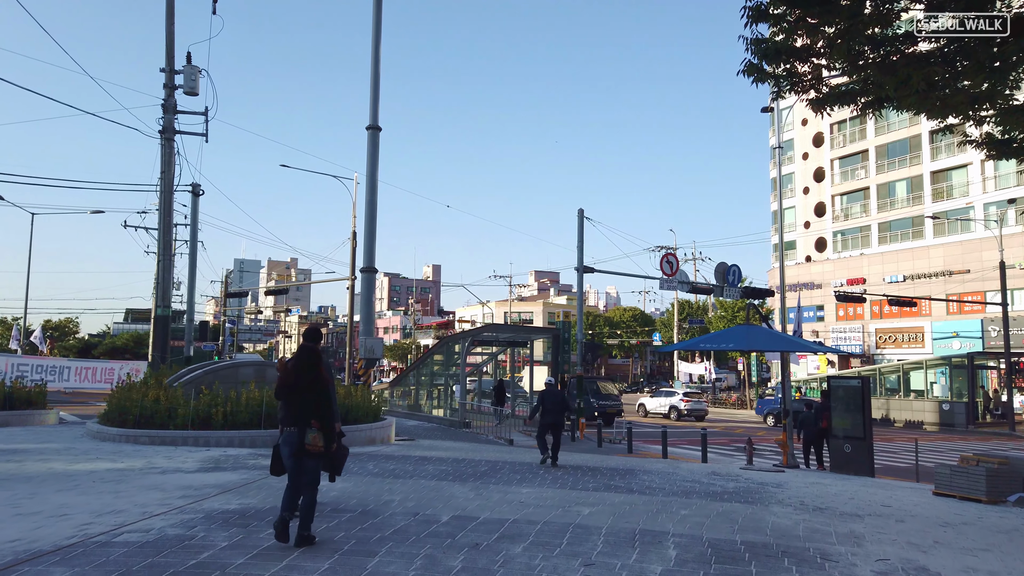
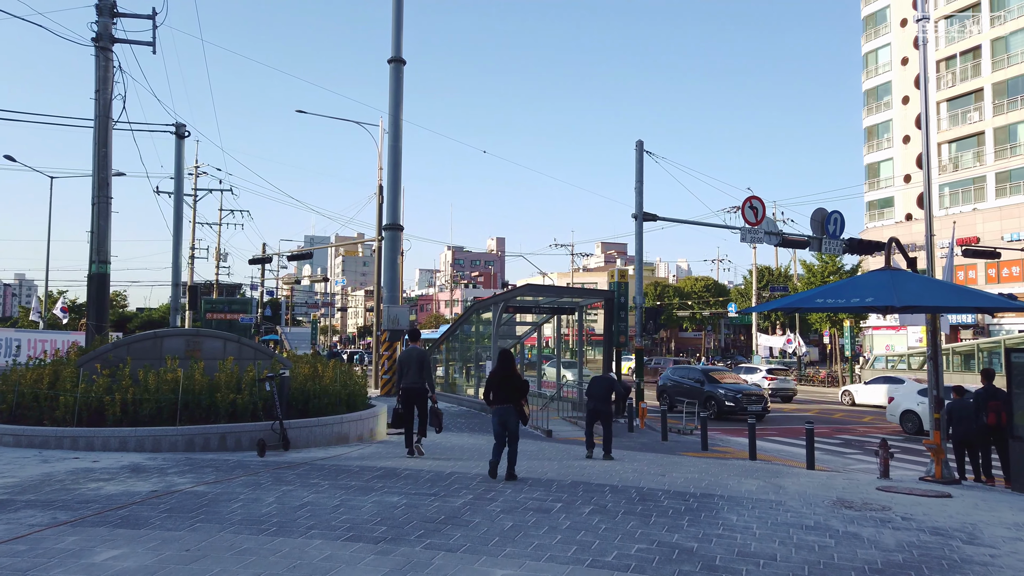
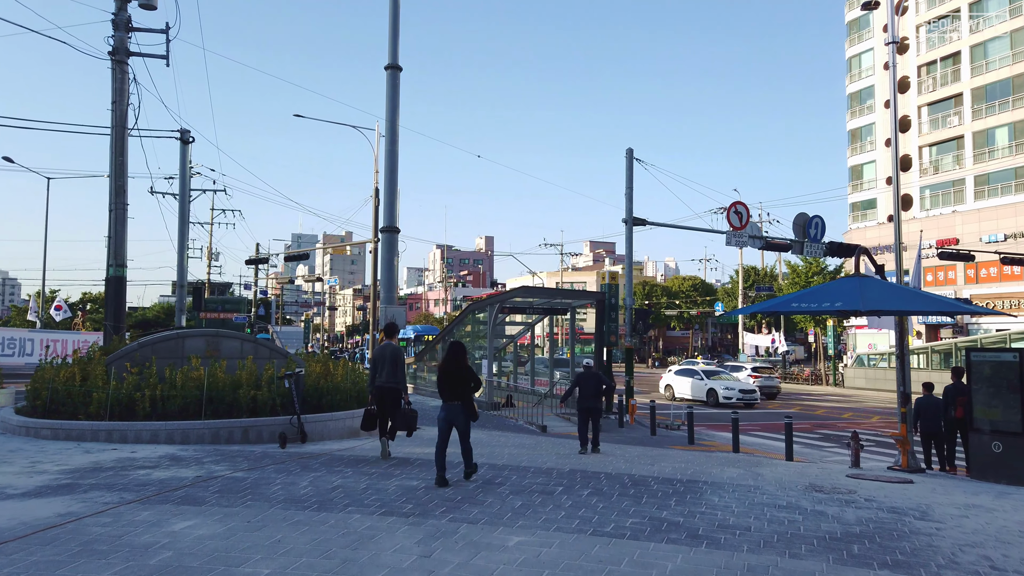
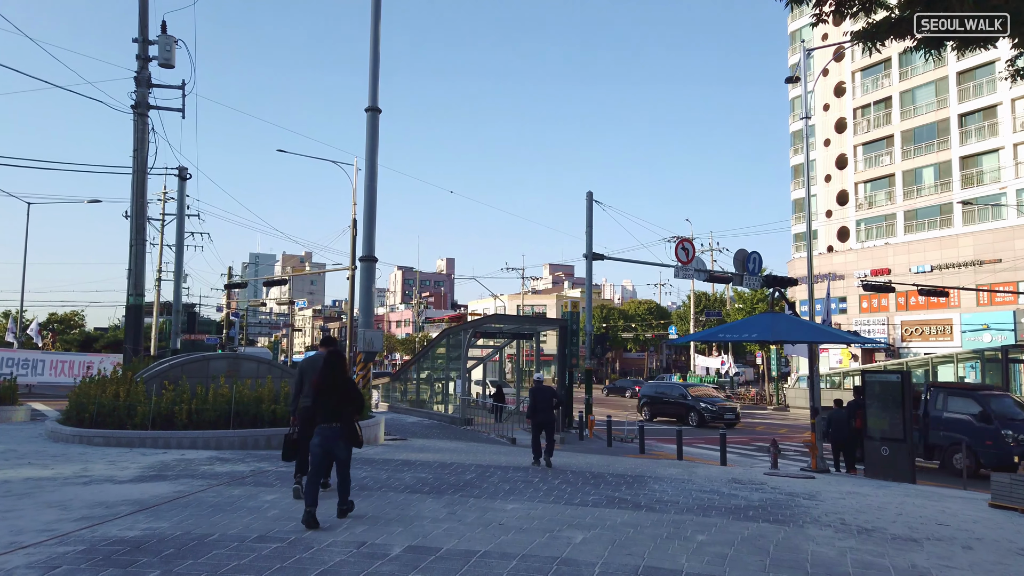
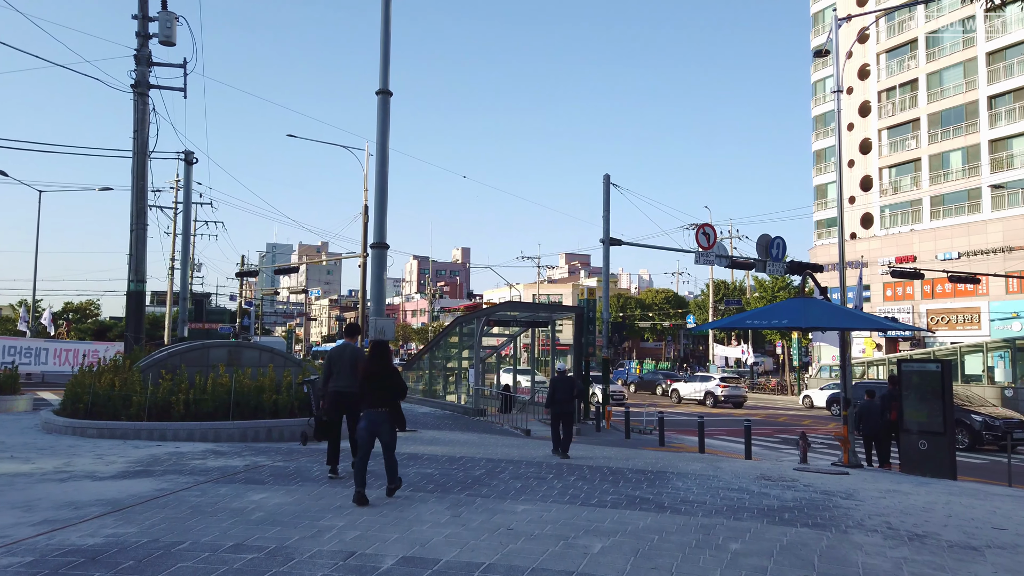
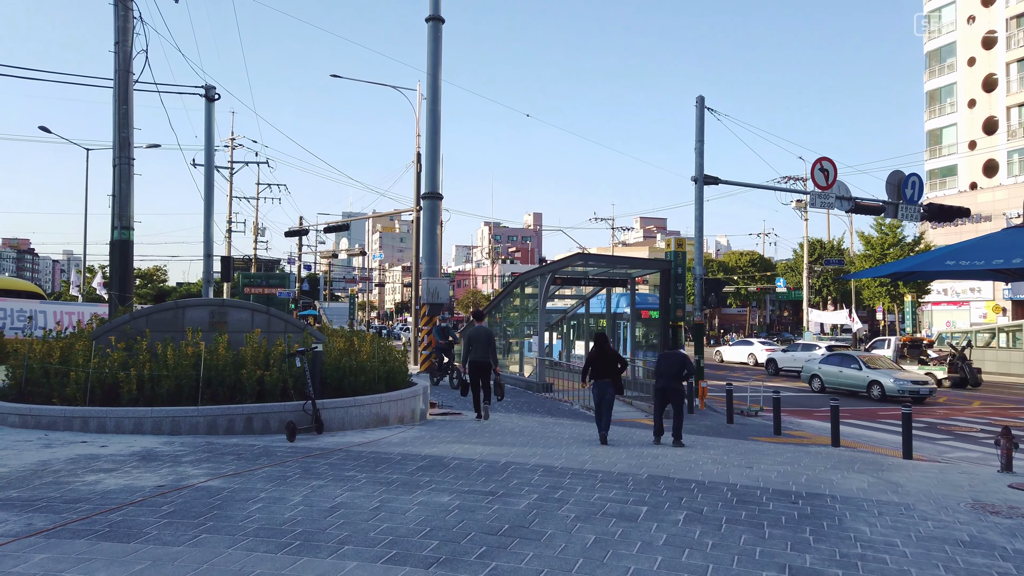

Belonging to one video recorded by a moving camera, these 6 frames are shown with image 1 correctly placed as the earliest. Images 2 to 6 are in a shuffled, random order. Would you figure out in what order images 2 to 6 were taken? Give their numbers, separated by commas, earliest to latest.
4, 5, 3, 2, 6
